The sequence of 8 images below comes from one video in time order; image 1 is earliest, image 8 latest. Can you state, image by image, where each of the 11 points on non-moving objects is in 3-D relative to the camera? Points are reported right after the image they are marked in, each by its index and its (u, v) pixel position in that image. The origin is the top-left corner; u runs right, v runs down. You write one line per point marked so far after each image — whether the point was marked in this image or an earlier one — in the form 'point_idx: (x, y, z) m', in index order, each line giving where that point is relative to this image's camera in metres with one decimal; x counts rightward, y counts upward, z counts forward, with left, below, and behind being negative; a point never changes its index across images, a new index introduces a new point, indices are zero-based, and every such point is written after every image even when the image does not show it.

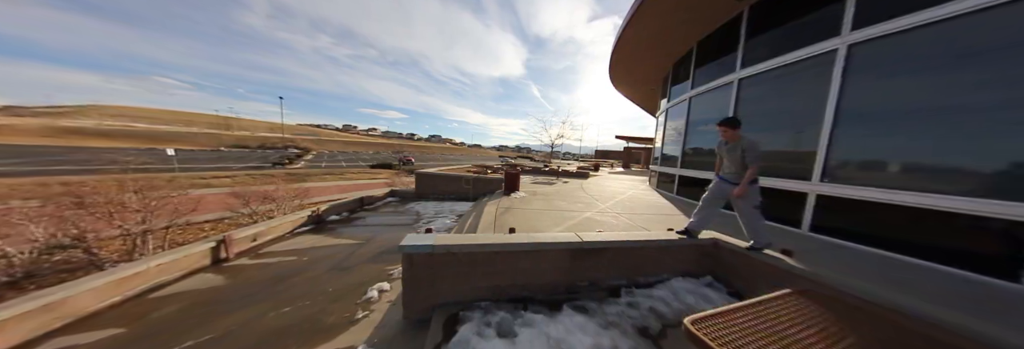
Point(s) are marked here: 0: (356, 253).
0: (-2.9, -1.5, +4.1) m
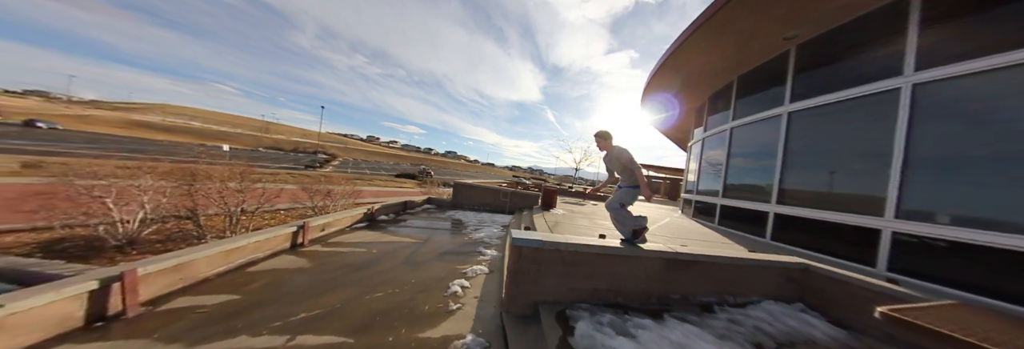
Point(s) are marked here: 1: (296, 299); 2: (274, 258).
0: (-1.8, -1.4, +4.2) m
1: (-2.5, -1.4, +2.6) m
2: (-3.8, -1.3, +3.6) m
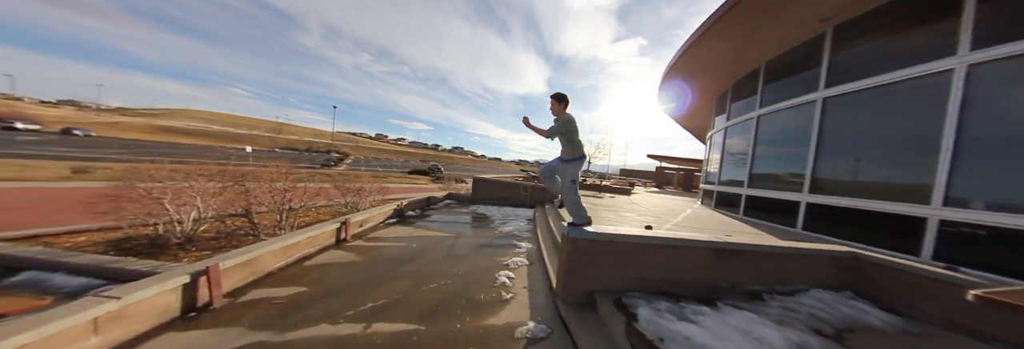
0: (-1.1, -1.4, +4.3) m
1: (-1.9, -1.4, +2.7) m
2: (-3.2, -1.3, +3.8) m
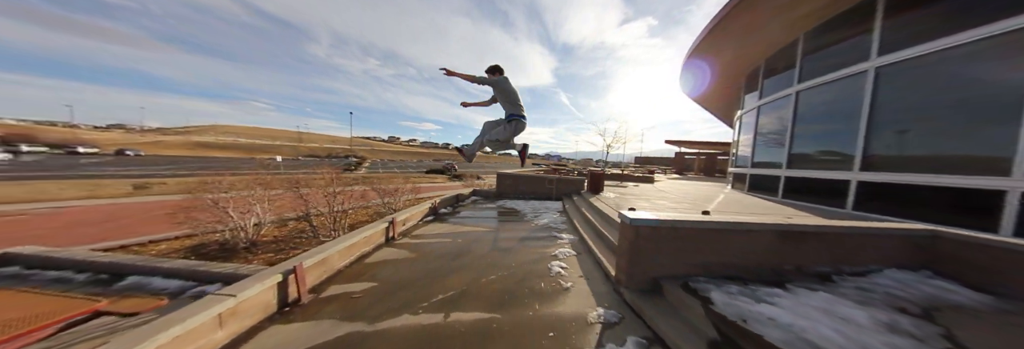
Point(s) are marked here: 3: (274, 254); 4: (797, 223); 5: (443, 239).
0: (-0.3, -1.3, +4.4) m
1: (-1.1, -1.4, +2.9) m
2: (-2.4, -1.4, +4.0) m
3: (-4.7, -1.6, +4.3) m
4: (+3.2, -0.5, +2.5) m
5: (-1.4, -1.3, +4.4) m
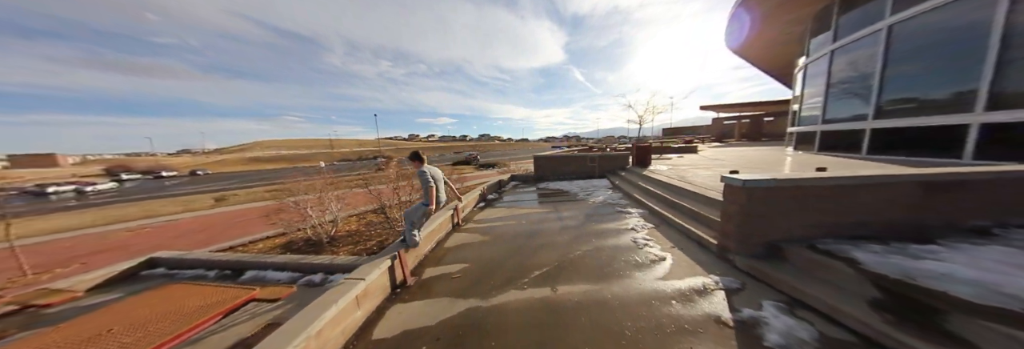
0: (+1.0, -0.9, +4.4) m
1: (0.0, -1.2, +3.0) m
2: (-1.2, -1.2, +4.2) m
3: (-3.4, -1.6, +4.7) m
4: (+4.2, 0.0, +2.1) m
5: (-0.1, -1.0, +4.5) m
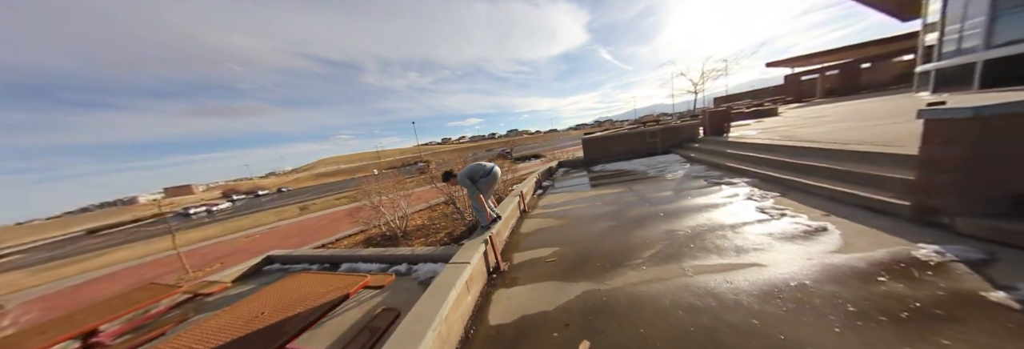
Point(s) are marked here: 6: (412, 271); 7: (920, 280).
0: (+2.3, -0.4, +4.0) m
1: (+1.1, -0.8, +2.7) m
2: (+0.2, -0.9, +4.0) m
3: (-1.9, -1.5, +4.9) m
4: (+5.0, +0.7, +1.2) m
5: (+1.2, -0.6, +4.2) m
6: (-1.7, -1.7, +3.8) m
7: (+2.5, -0.6, +1.4) m
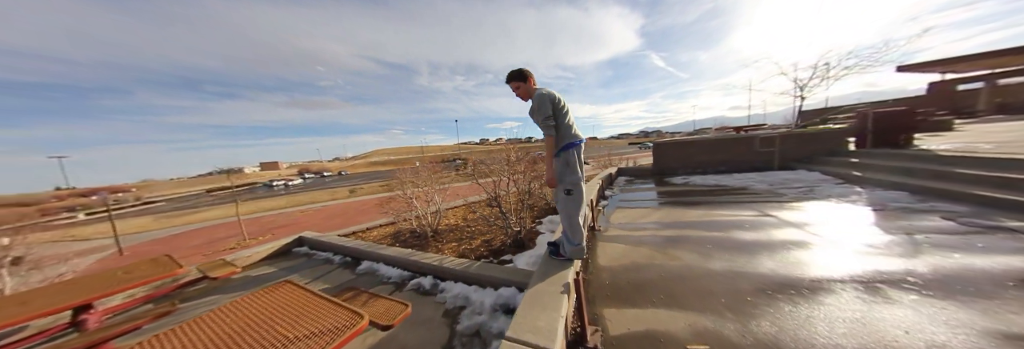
0: (+3.1, -0.6, +2.4) m
1: (+1.8, -0.9, +1.3) m
2: (+1.0, -0.9, +2.8) m
3: (-1.0, -1.3, +4.0) m
4: (+5.5, +0.3, -0.8) m
5: (+2.1, -0.7, +2.8) m
6: (-1.0, -1.5, +2.8) m
7: (+3.0, -0.8, -0.1) m
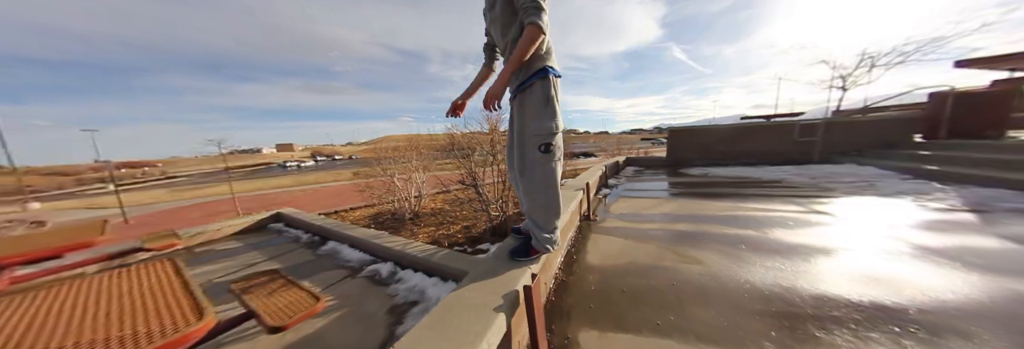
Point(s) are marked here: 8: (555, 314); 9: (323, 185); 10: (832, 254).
0: (+2.8, -0.5, +1.8) m
1: (+1.4, -0.7, +0.7) m
2: (+0.7, -0.6, +2.3) m
3: (-1.2, -0.9, +3.5) m
4: (+5.1, +0.2, -1.5) m
5: (+1.8, -0.5, +2.2) m
6: (-1.3, -1.1, +2.4) m
7: (+2.6, -0.8, -0.8) m
8: (+0.2, -0.8, +1.3) m
9: (-12.0, -0.7, +13.9) m
10: (+2.3, -0.6, +1.6) m
